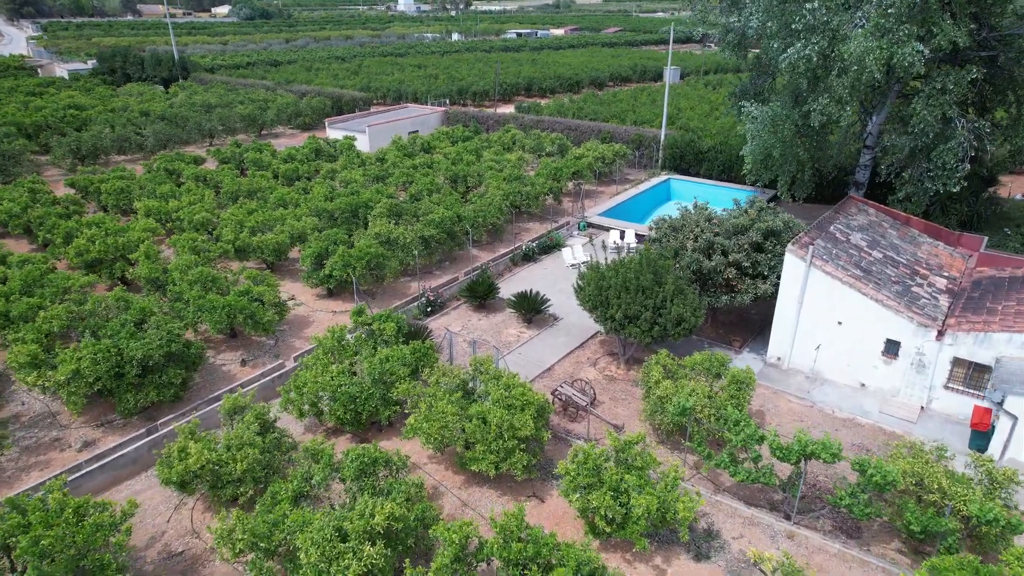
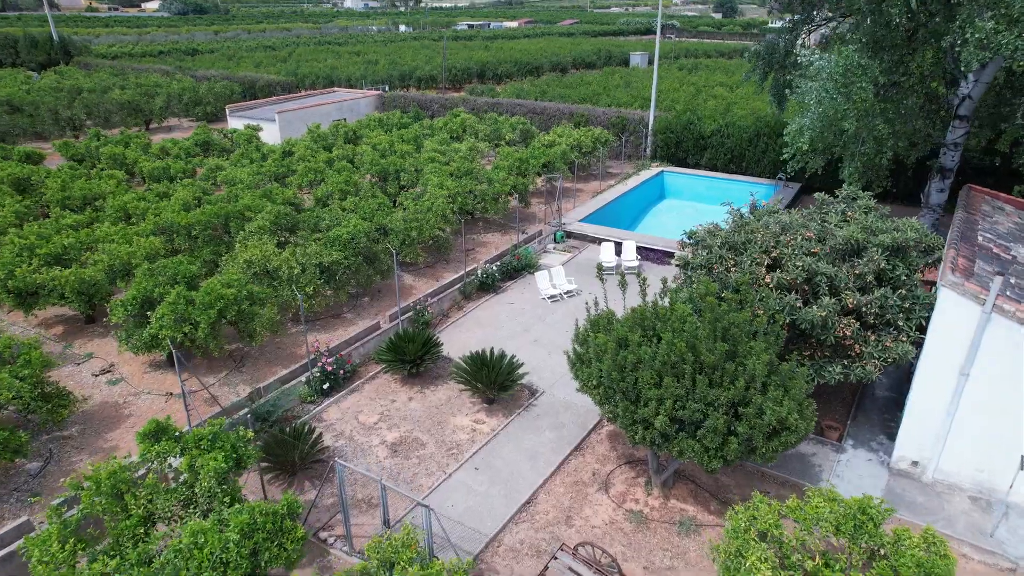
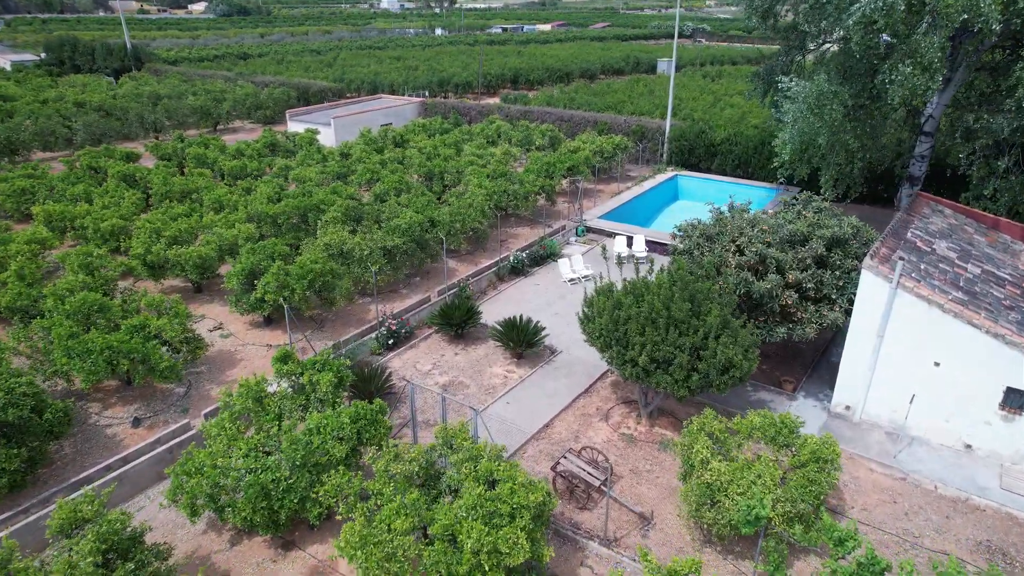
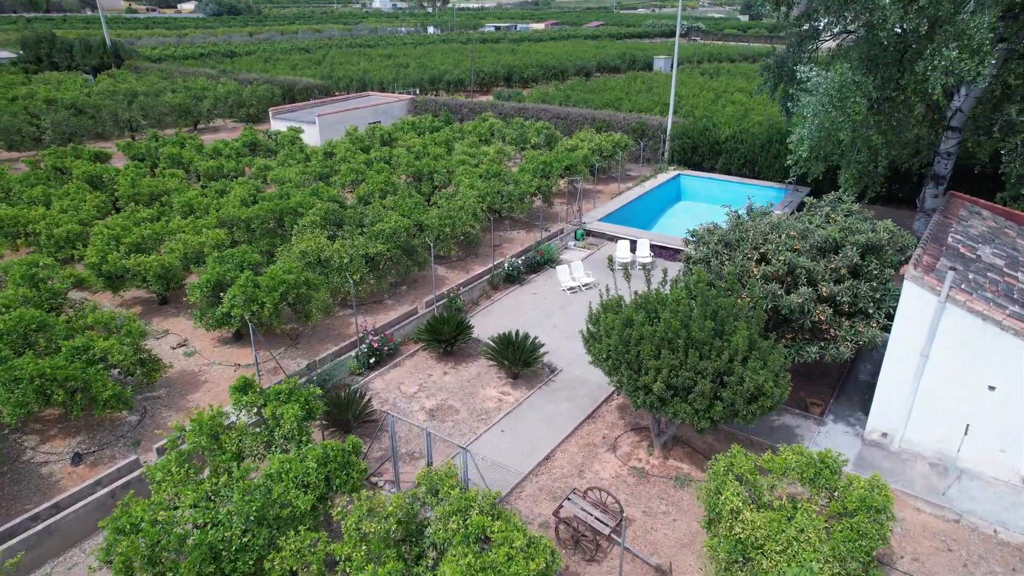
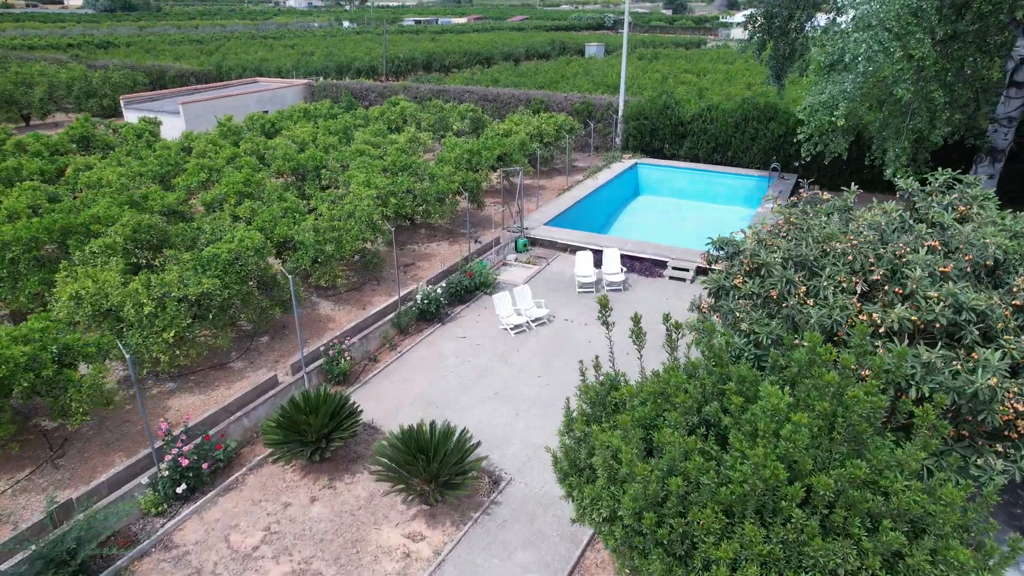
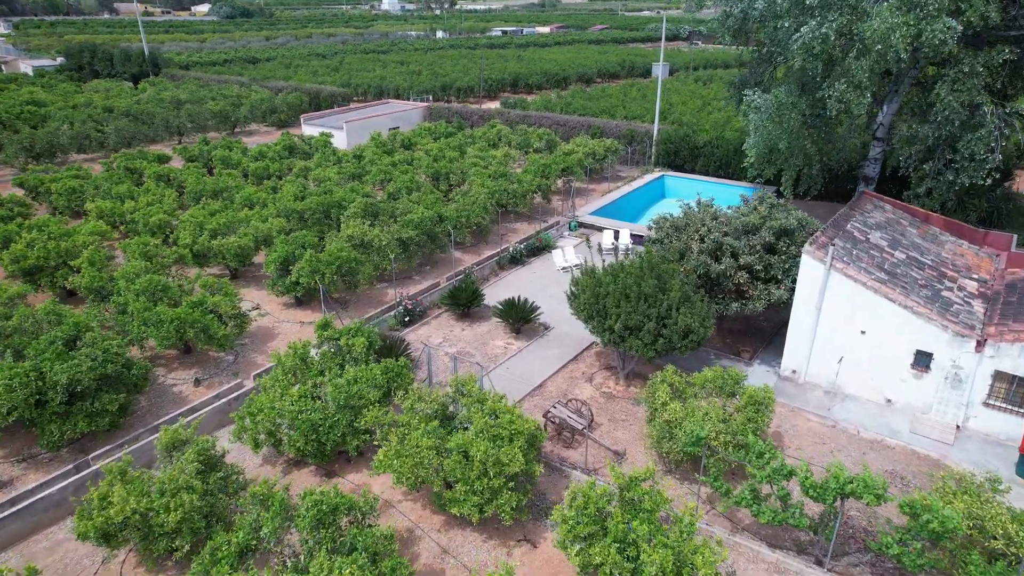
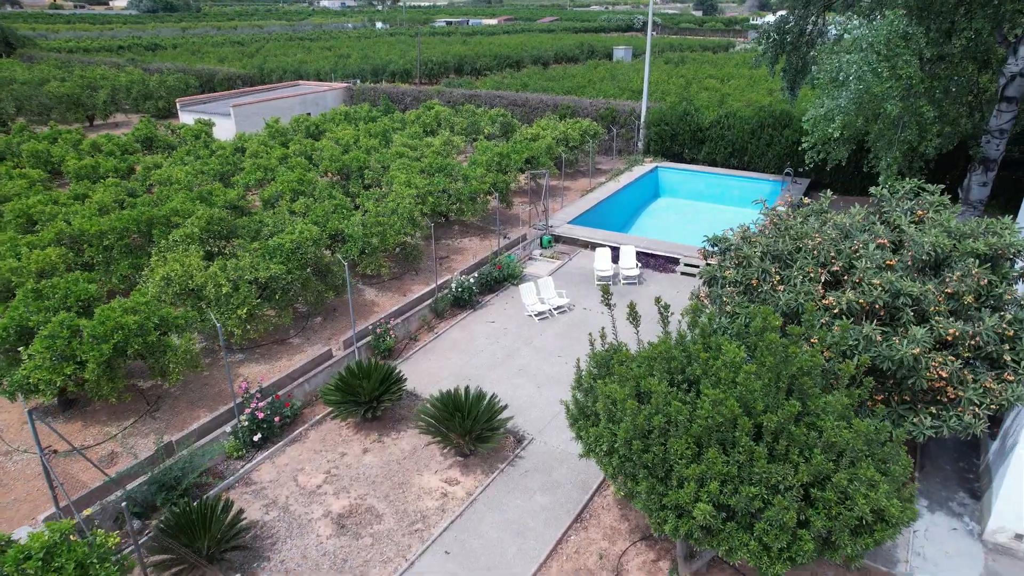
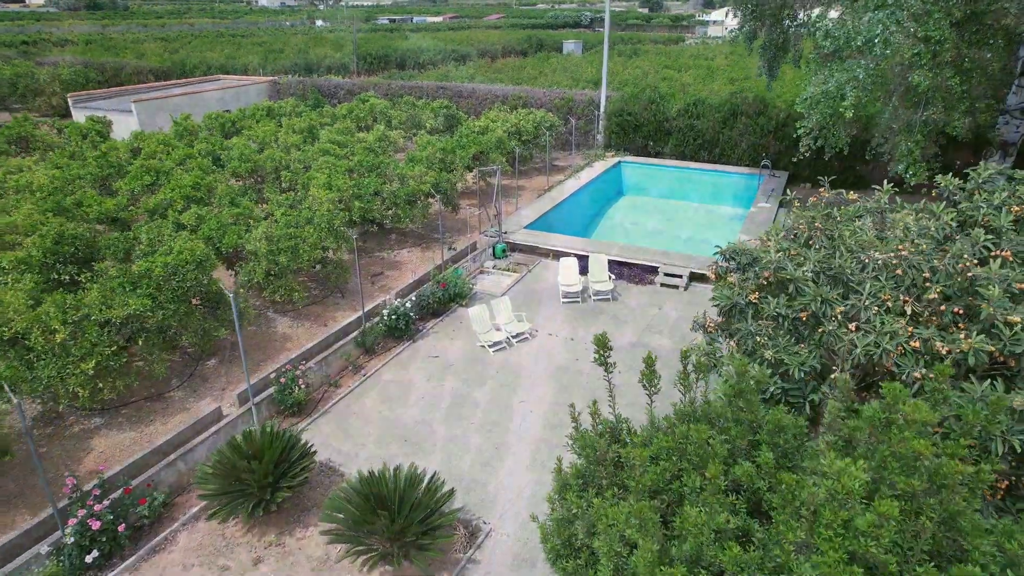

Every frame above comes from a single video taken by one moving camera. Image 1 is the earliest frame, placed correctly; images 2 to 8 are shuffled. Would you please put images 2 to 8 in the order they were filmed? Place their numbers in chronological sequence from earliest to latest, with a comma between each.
6, 3, 4, 2, 7, 5, 8
